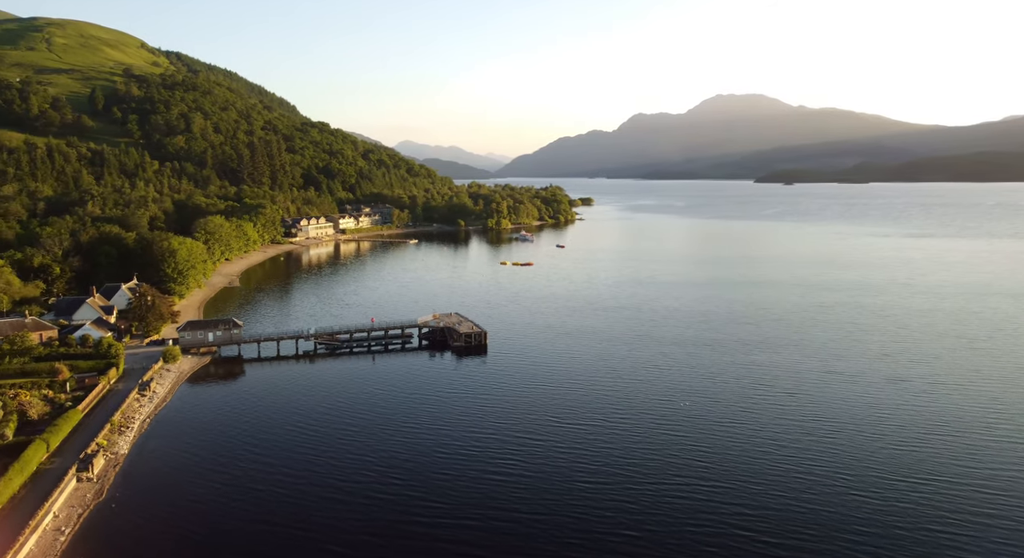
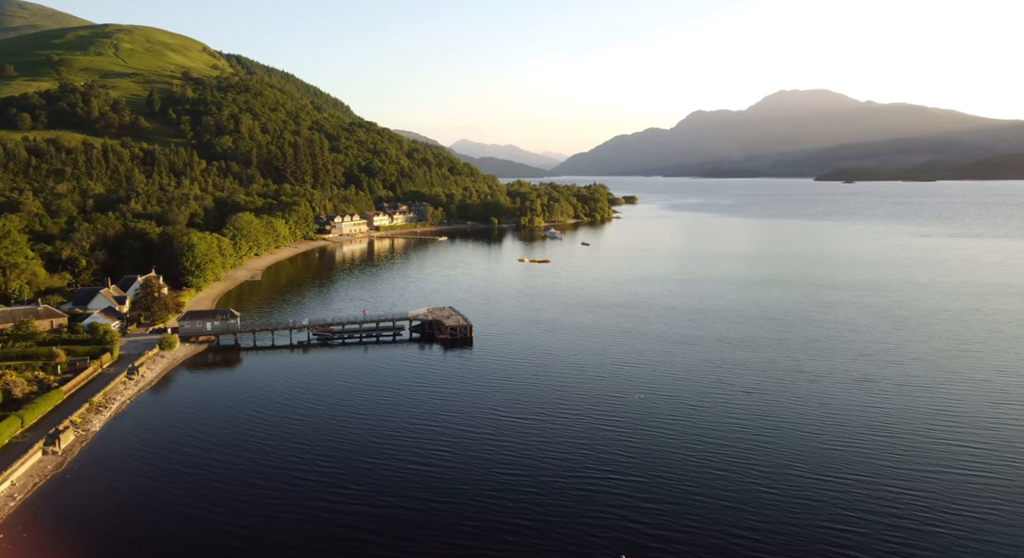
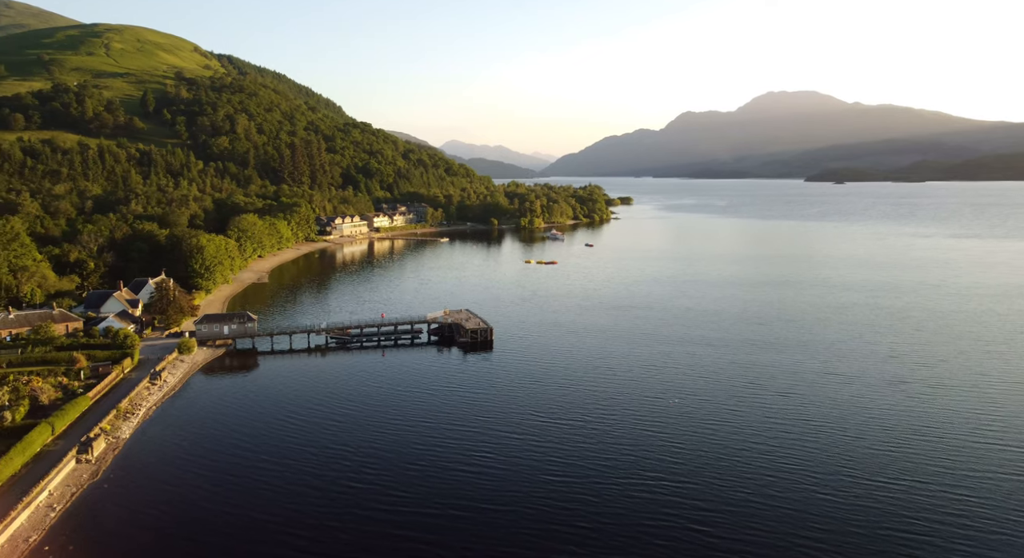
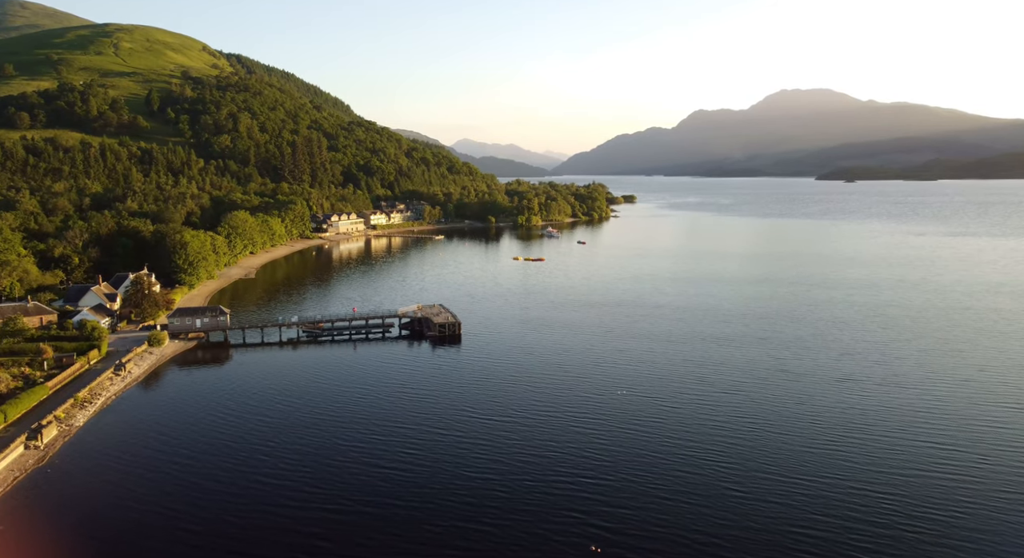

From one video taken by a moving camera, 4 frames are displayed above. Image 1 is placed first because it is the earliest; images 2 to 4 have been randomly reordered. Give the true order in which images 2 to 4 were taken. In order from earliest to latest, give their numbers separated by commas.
3, 2, 4
